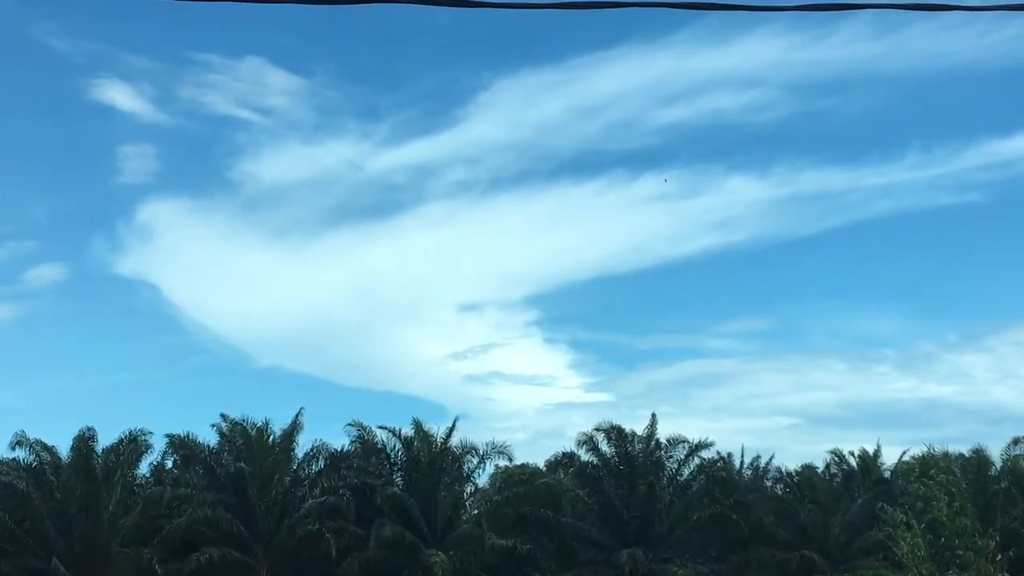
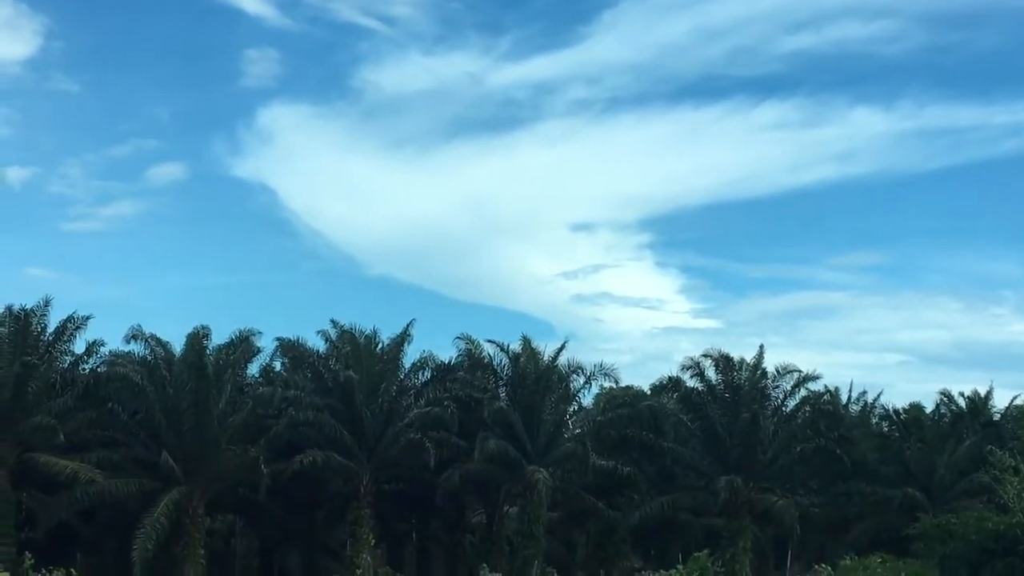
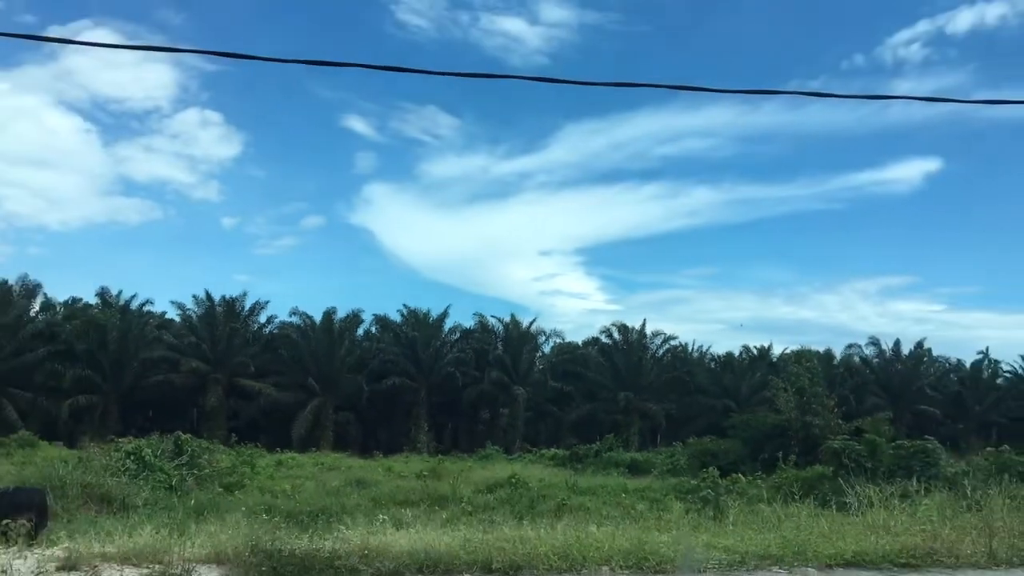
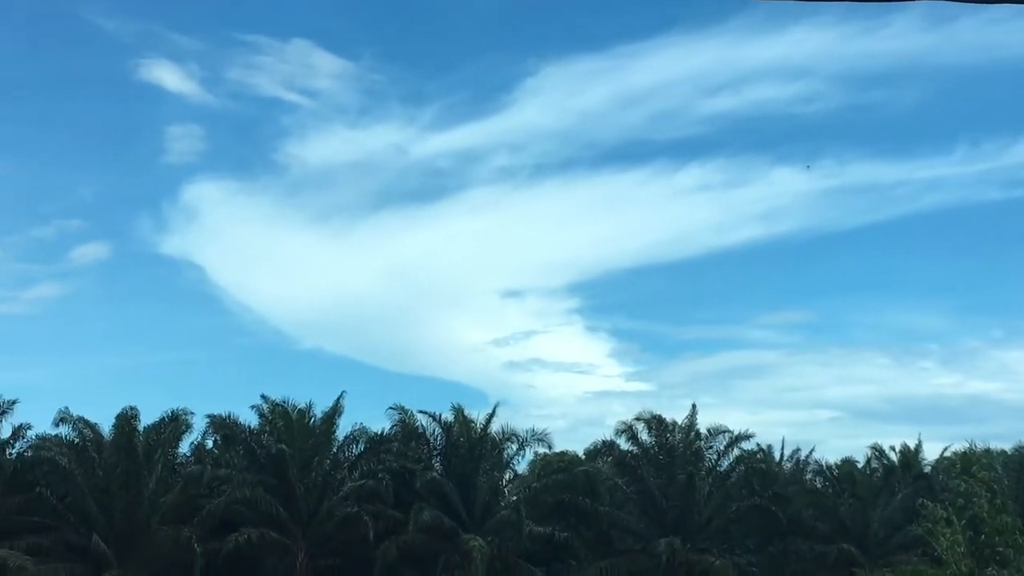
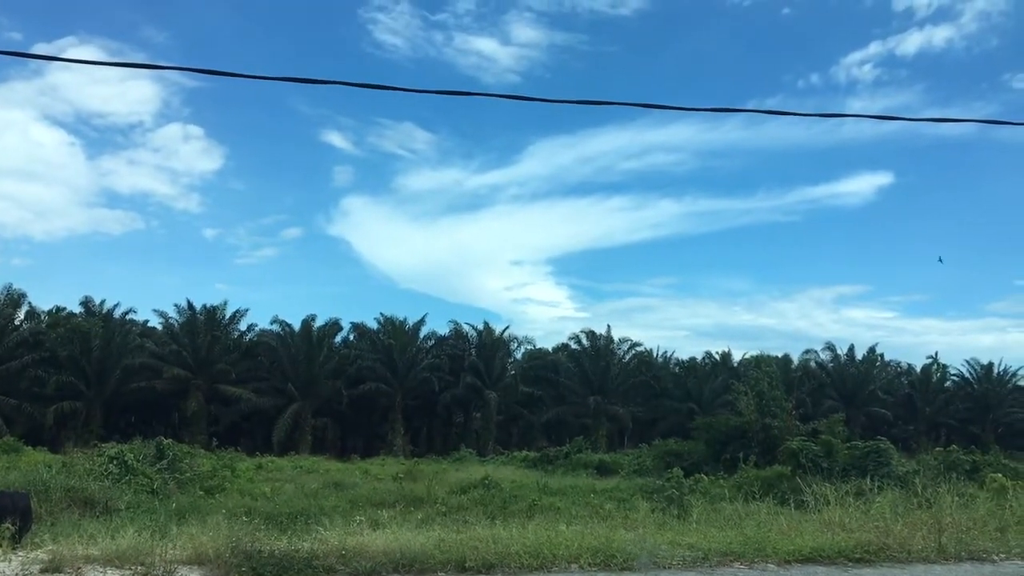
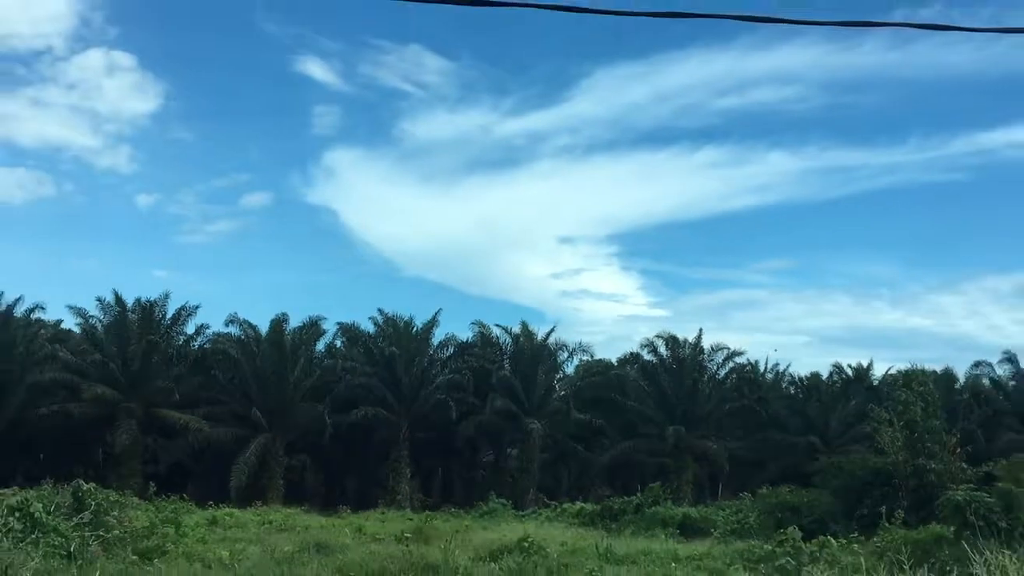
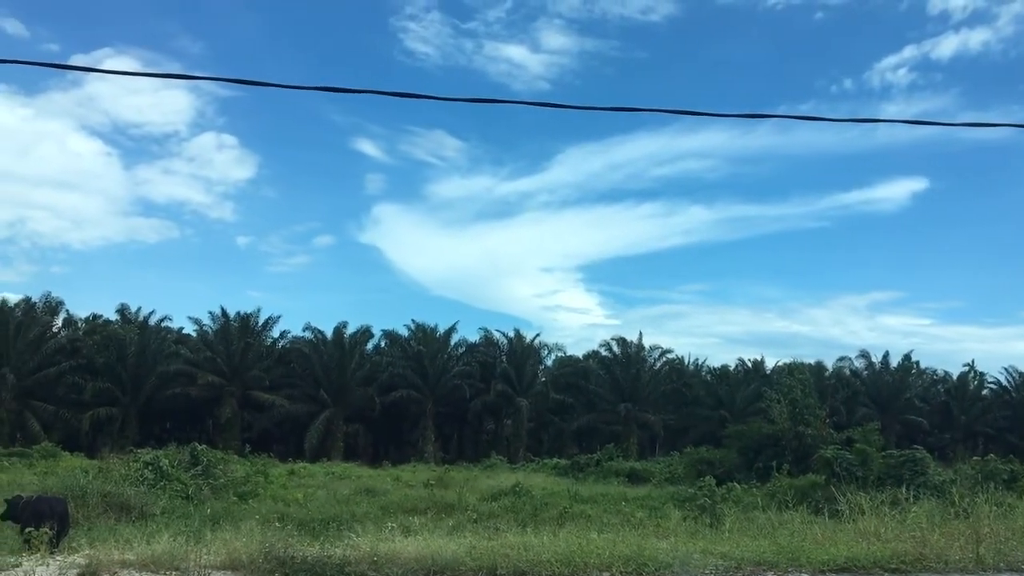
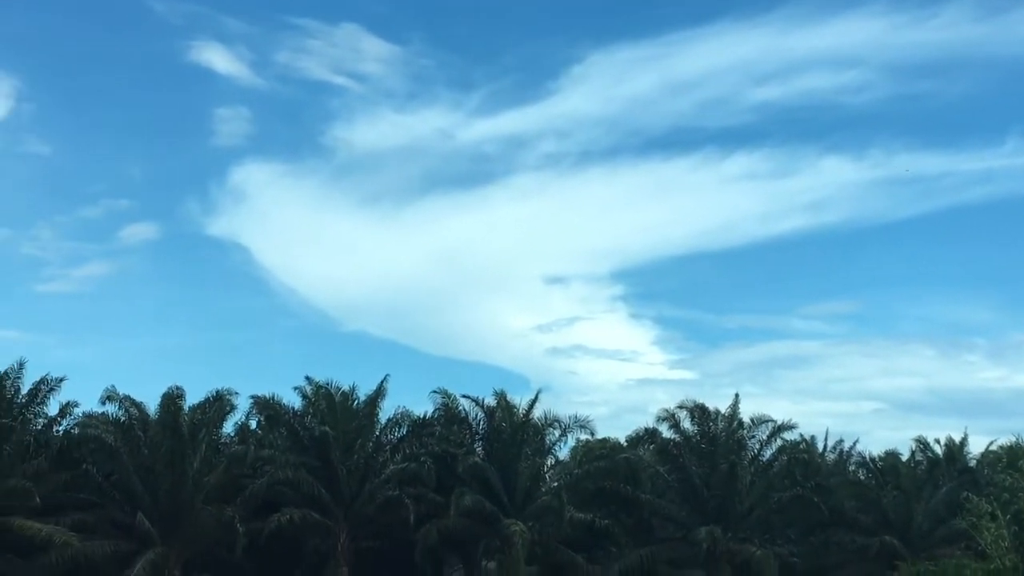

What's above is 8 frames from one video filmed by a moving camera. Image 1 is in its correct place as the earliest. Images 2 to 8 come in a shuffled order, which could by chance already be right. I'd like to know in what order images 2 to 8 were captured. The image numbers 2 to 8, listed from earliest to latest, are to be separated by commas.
4, 8, 2, 6, 3, 5, 7
